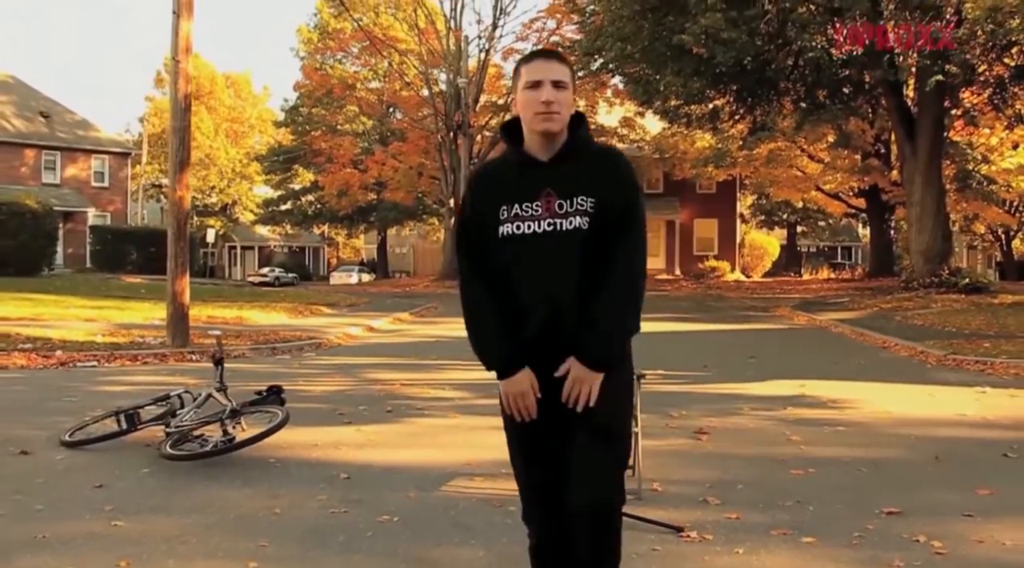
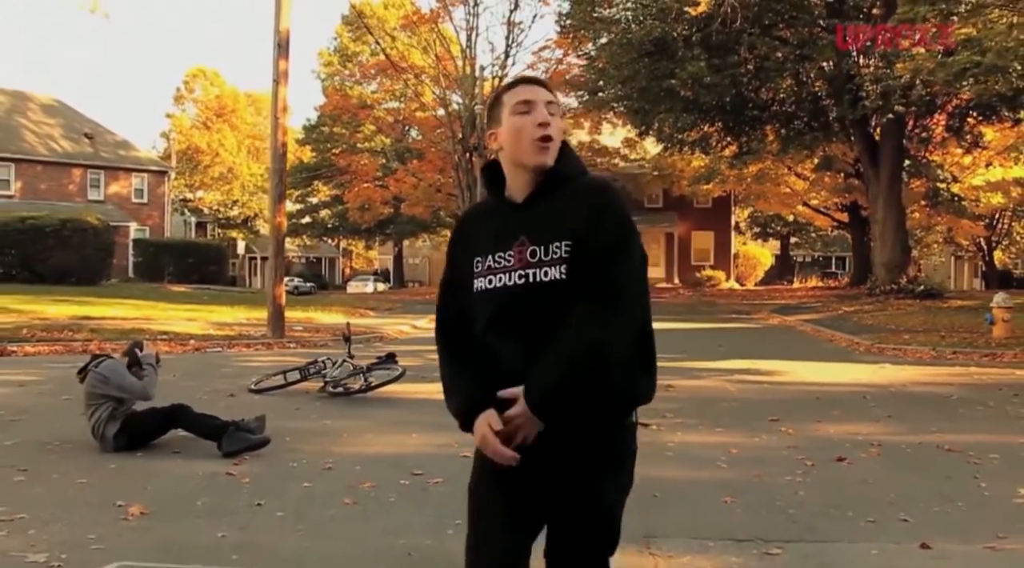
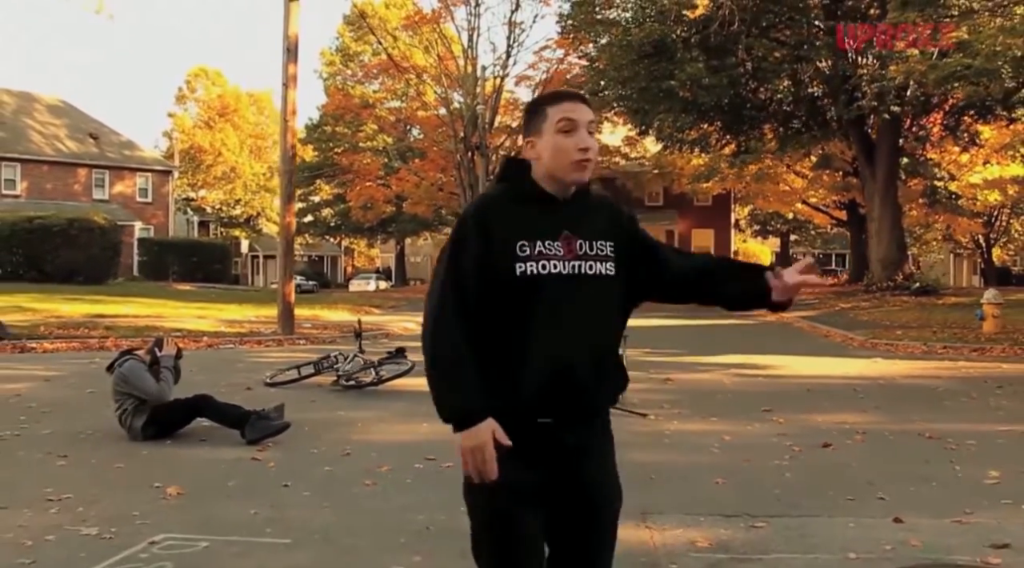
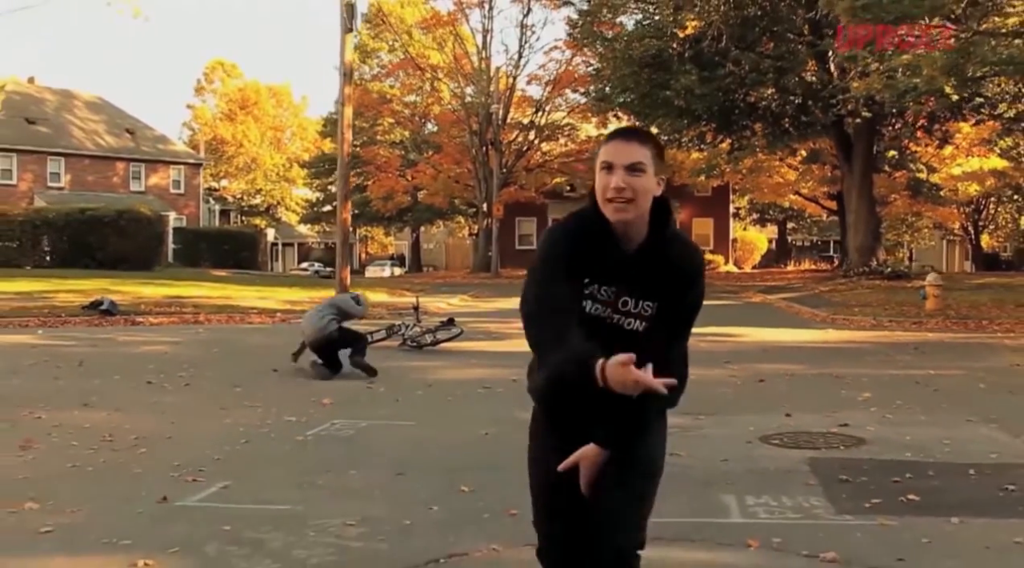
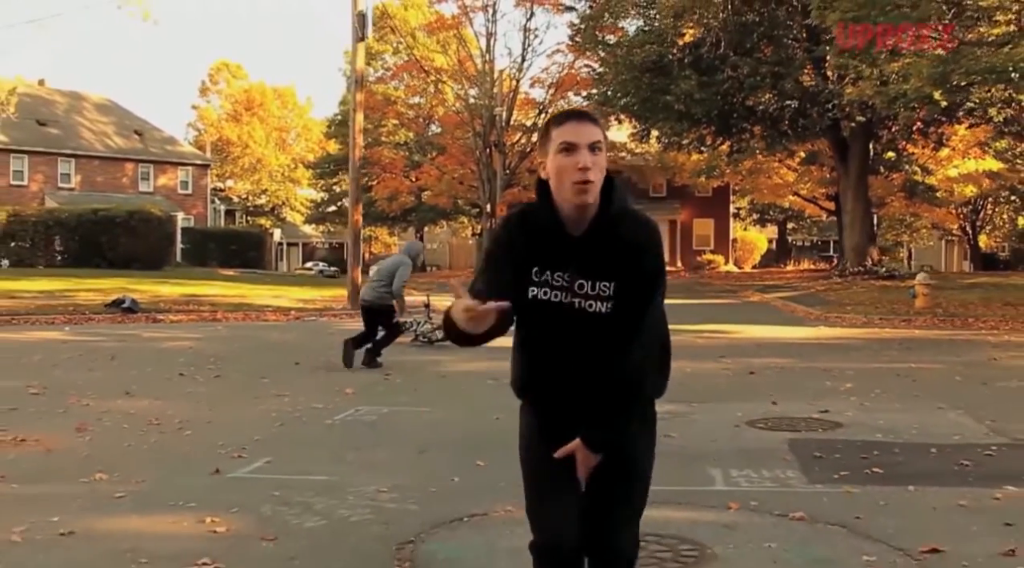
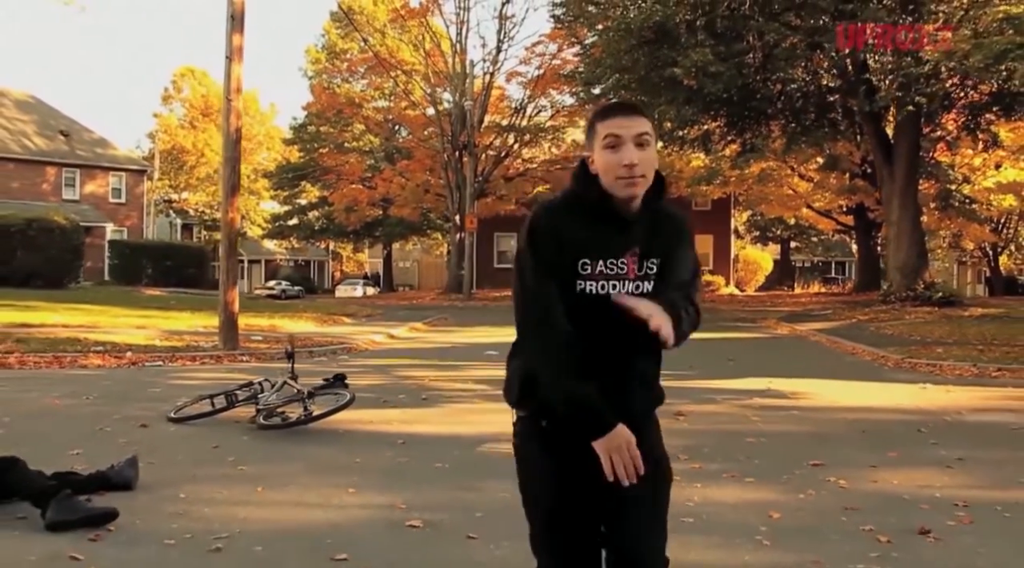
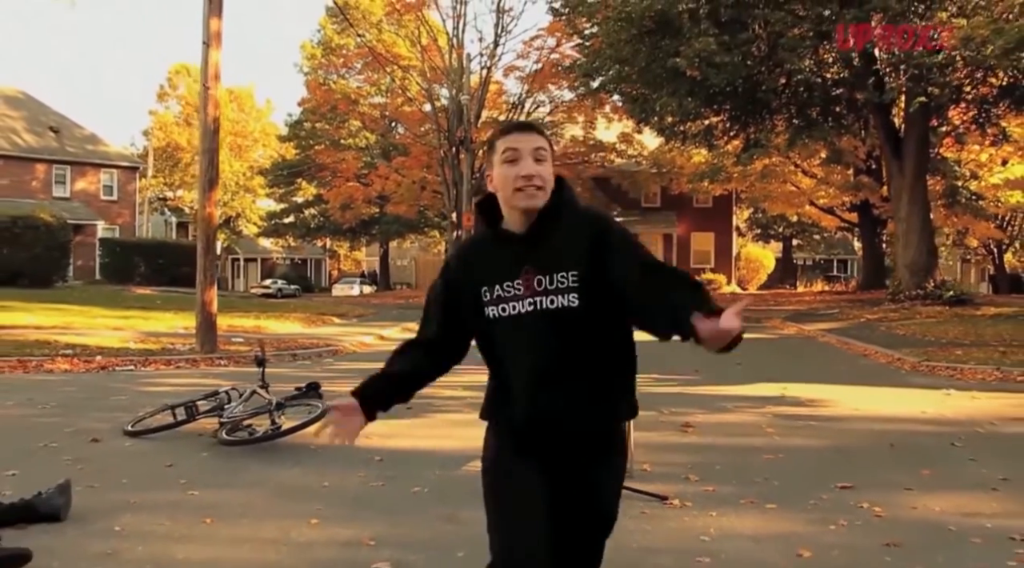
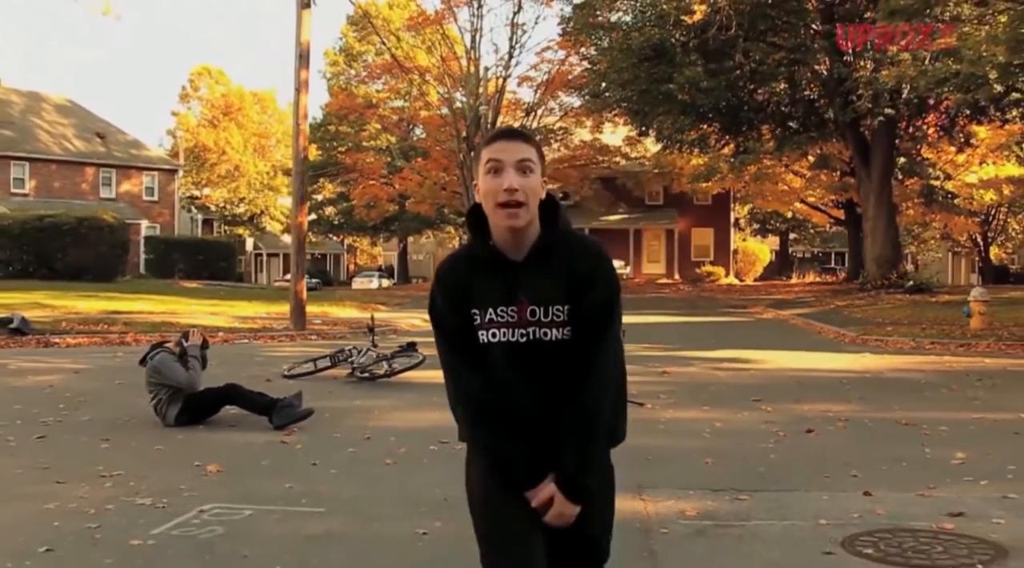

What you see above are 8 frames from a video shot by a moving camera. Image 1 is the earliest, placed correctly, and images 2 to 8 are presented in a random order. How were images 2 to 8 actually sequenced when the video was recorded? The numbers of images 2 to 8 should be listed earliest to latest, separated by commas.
7, 6, 2, 3, 8, 4, 5
